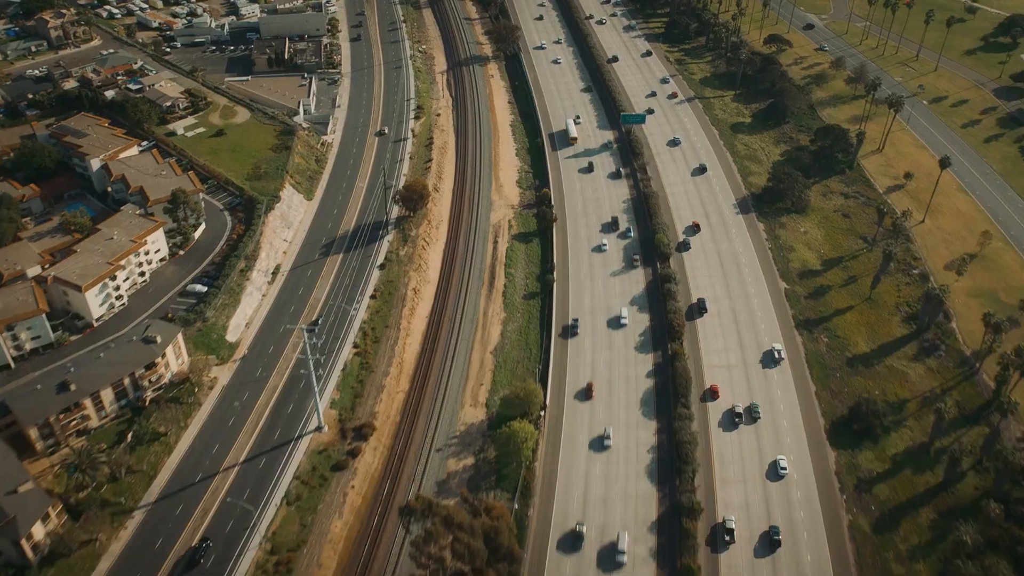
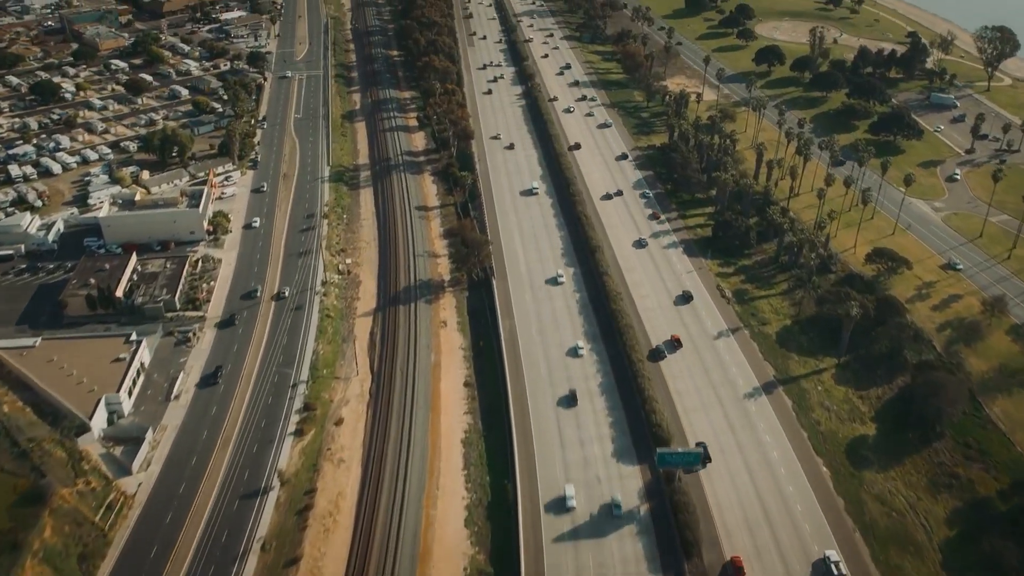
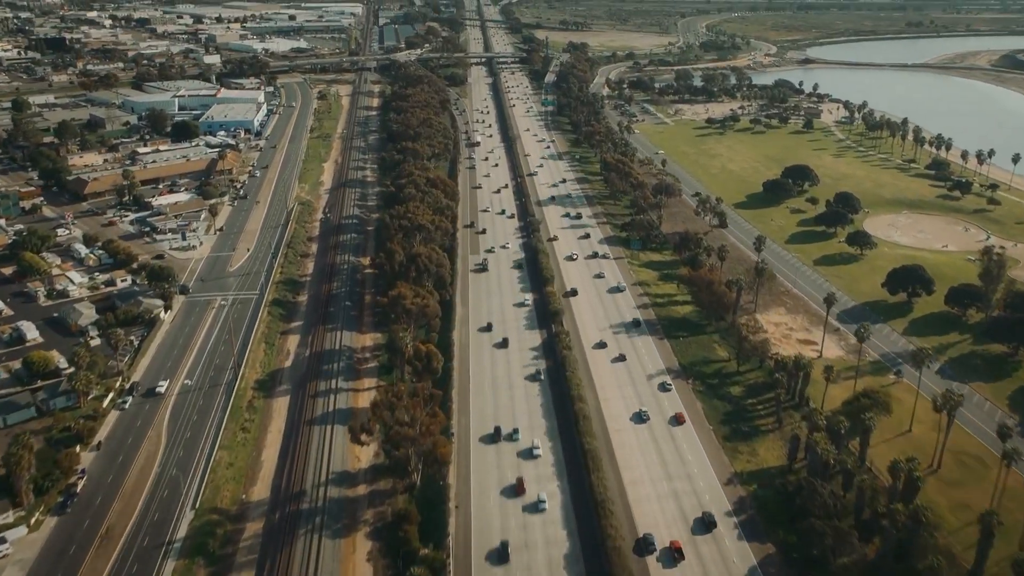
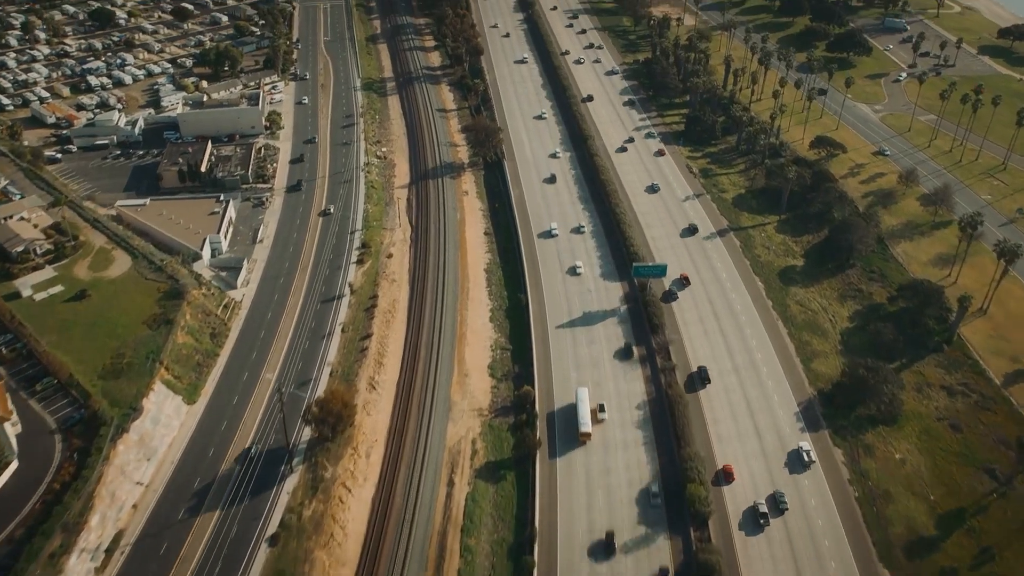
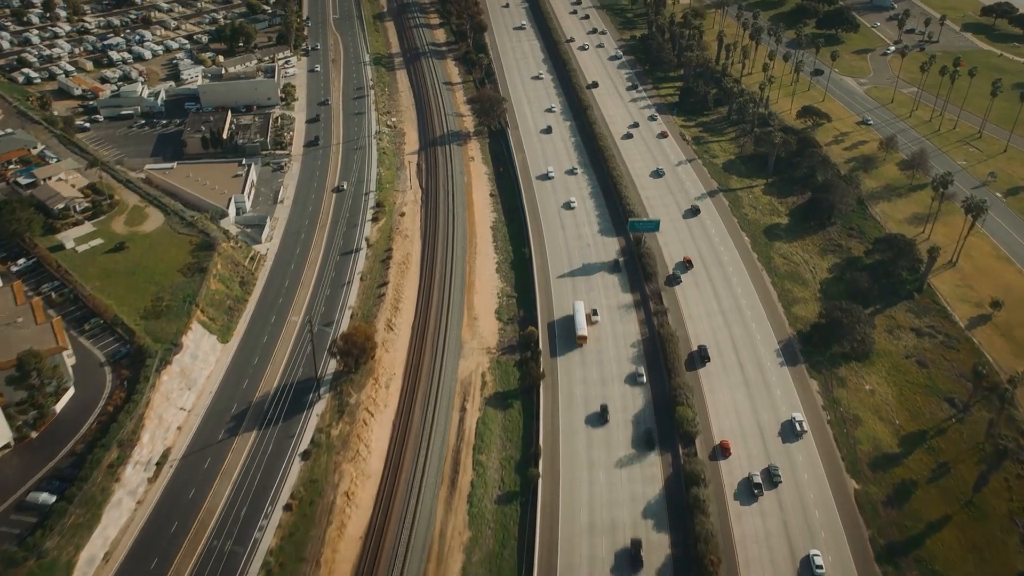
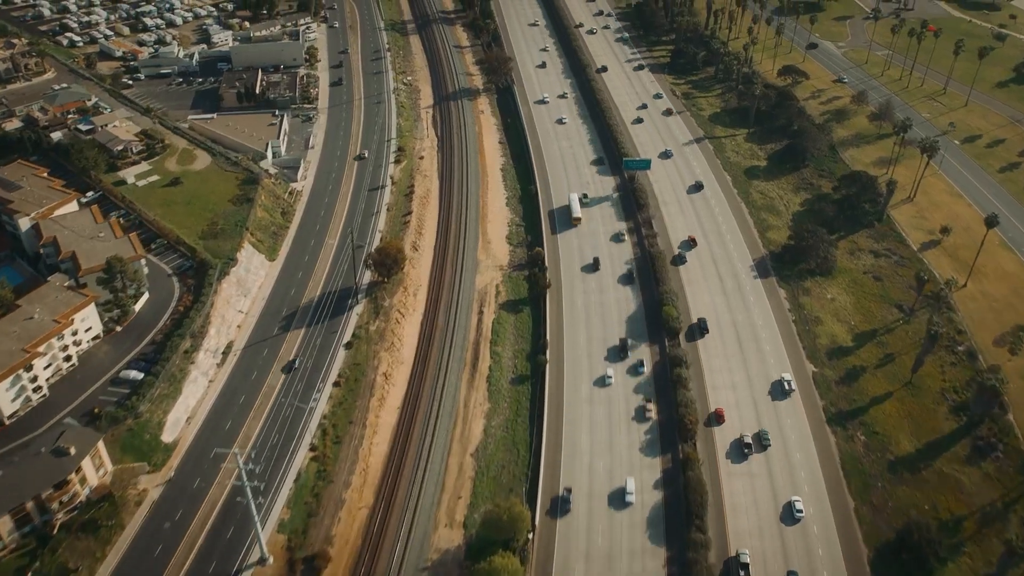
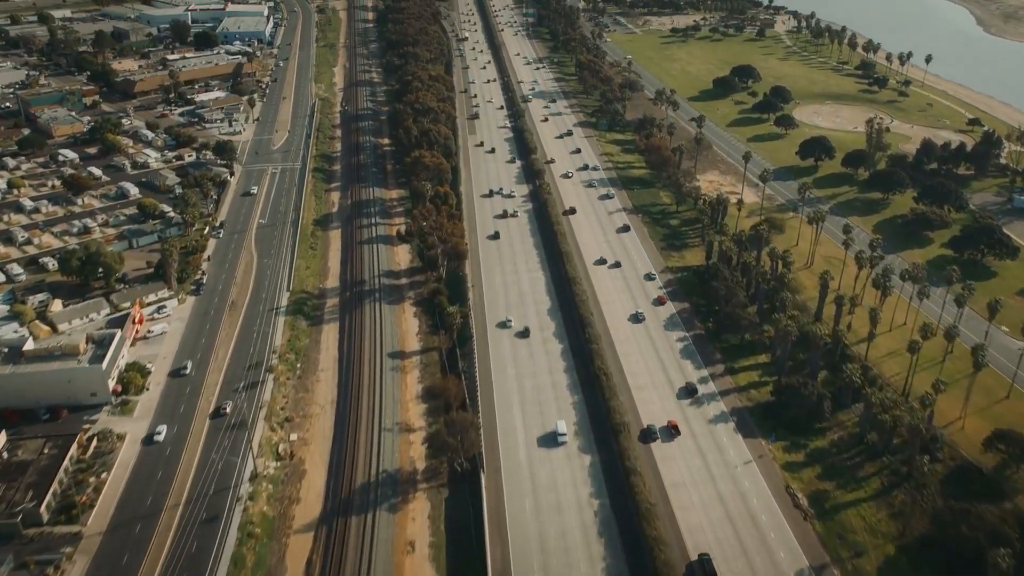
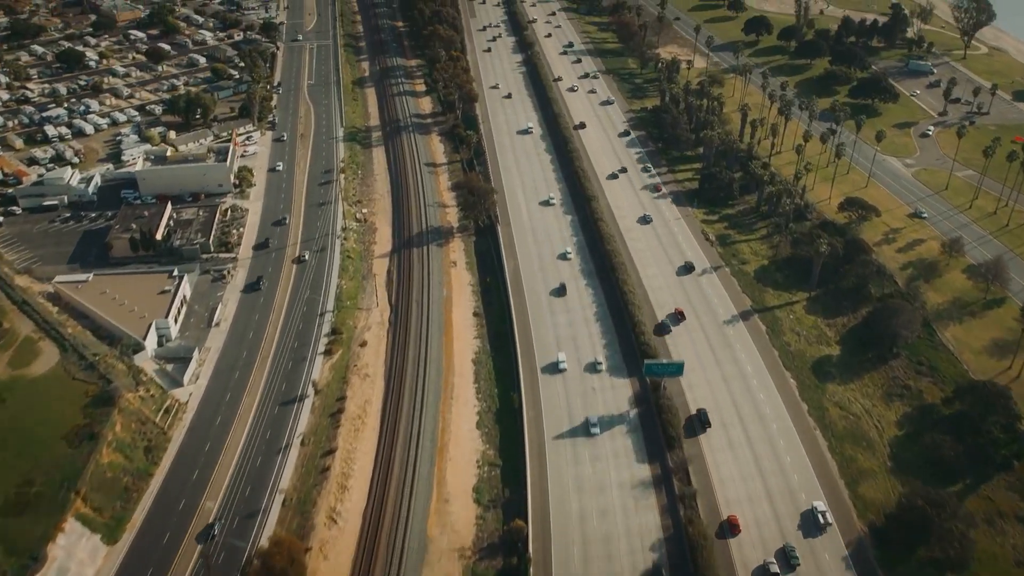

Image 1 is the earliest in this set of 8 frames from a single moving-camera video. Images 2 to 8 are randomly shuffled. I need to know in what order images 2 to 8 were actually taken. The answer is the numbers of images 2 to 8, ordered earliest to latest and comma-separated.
6, 5, 4, 8, 2, 7, 3
